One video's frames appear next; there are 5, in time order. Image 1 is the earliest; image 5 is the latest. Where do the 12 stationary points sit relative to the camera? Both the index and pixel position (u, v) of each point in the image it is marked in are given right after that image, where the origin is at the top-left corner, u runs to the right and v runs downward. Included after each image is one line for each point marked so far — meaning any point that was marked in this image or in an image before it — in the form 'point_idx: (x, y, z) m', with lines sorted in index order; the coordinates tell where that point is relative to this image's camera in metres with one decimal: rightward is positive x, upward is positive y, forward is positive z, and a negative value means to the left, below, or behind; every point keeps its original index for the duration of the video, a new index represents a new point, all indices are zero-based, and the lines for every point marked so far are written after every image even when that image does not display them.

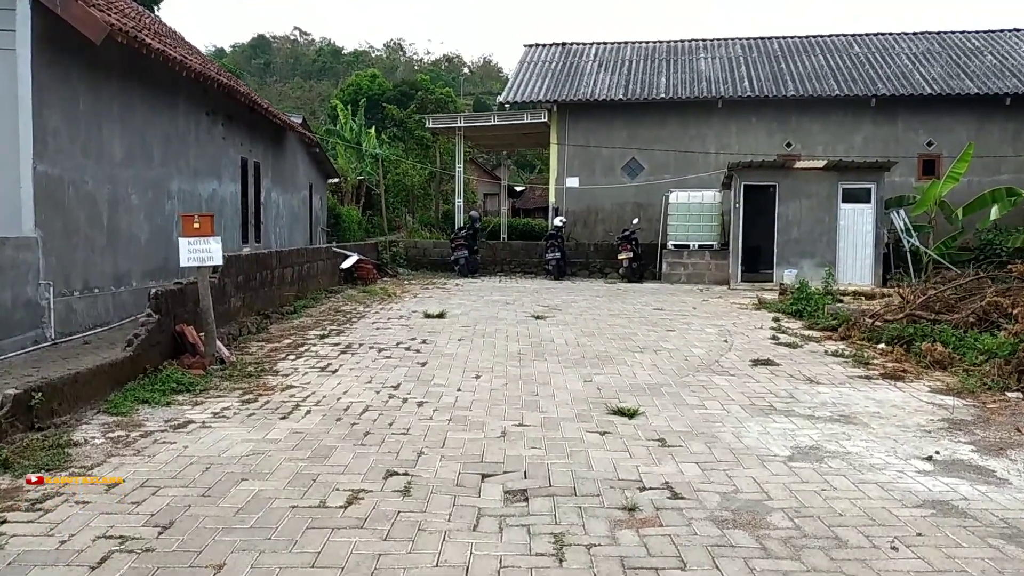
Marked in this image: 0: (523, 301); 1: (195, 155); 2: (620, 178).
0: (+0.1, -0.1, +9.7) m
1: (-4.2, +1.8, +10.8) m
2: (+2.1, +2.2, +16.3) m
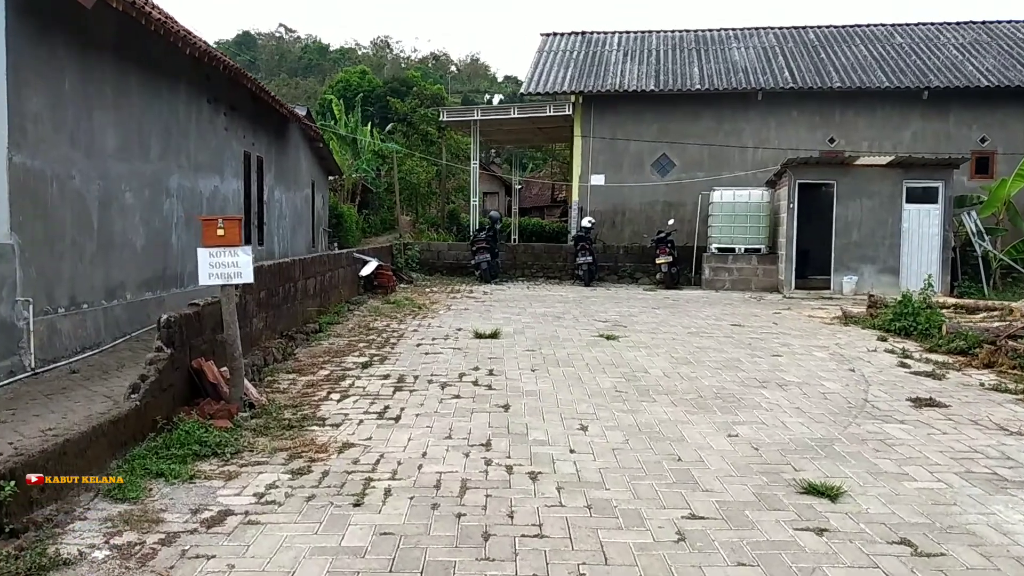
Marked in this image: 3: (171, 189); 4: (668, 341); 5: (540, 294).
0: (+0.6, -0.3, +8.5) m
1: (-3.7, +1.6, +9.5) m
2: (+2.5, +2.1, +15.1) m
3: (-3.6, +1.1, +8.7) m
4: (+1.3, -0.4, +6.7) m
5: (+0.4, -0.1, +11.1) m
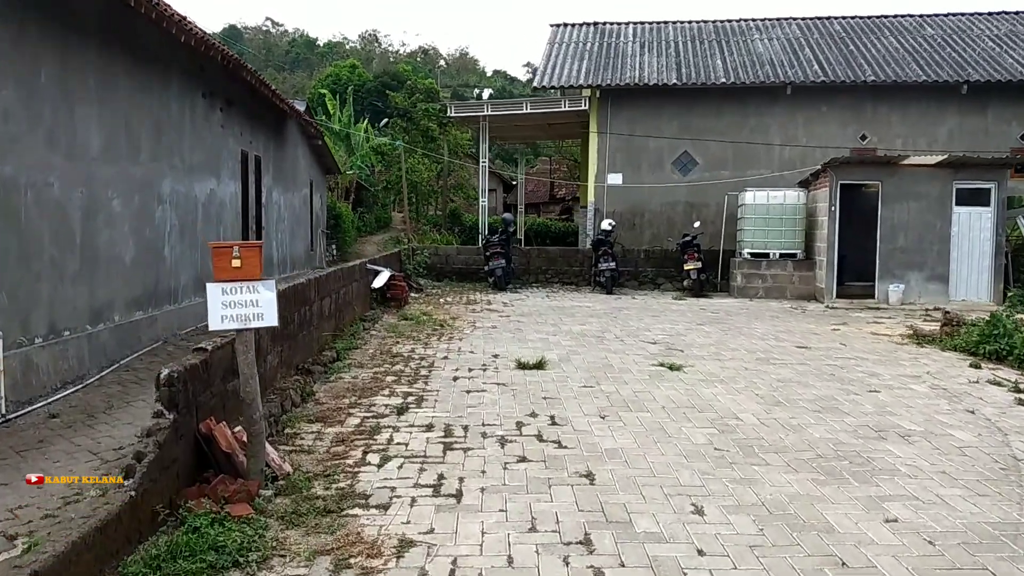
0: (+1.0, -0.4, +7.7) m
1: (-3.4, +1.5, +8.5) m
2: (+2.8, +2.0, +14.3) m
3: (-3.3, +0.9, +7.8) m
4: (+1.6, -0.6, +5.8) m
5: (+0.6, -0.2, +10.2) m
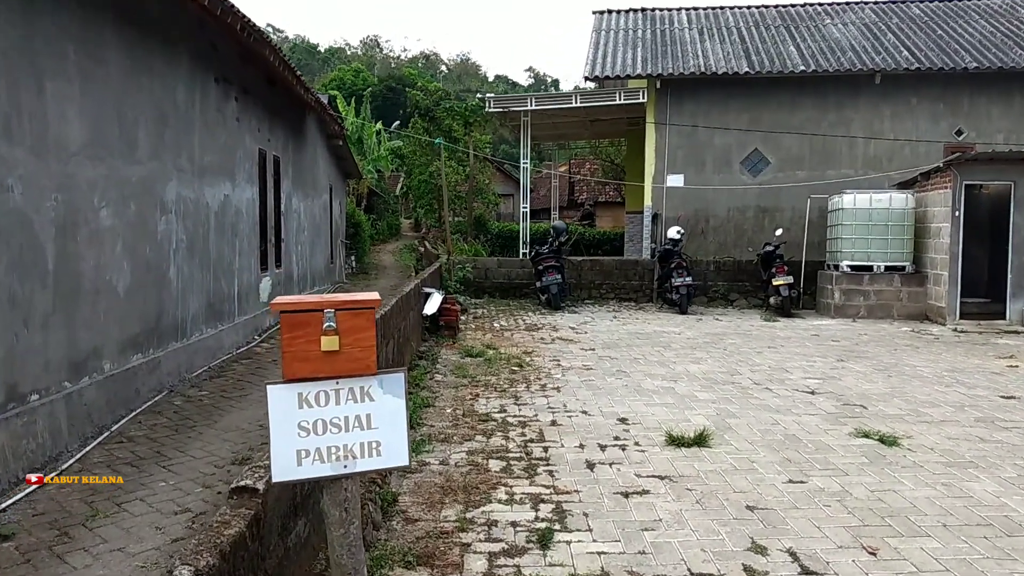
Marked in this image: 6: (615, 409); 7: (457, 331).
0: (+1.7, -0.6, +6.0) m
1: (-2.6, +1.2, +6.9) m
2: (+3.5, +1.7, +12.6) m
3: (-2.6, +0.6, +6.1) m
4: (+2.4, -0.8, +4.1) m
5: (+1.4, -0.5, +8.5) m
6: (+0.6, -0.7, +4.9) m
7: (-0.5, -0.4, +7.9) m
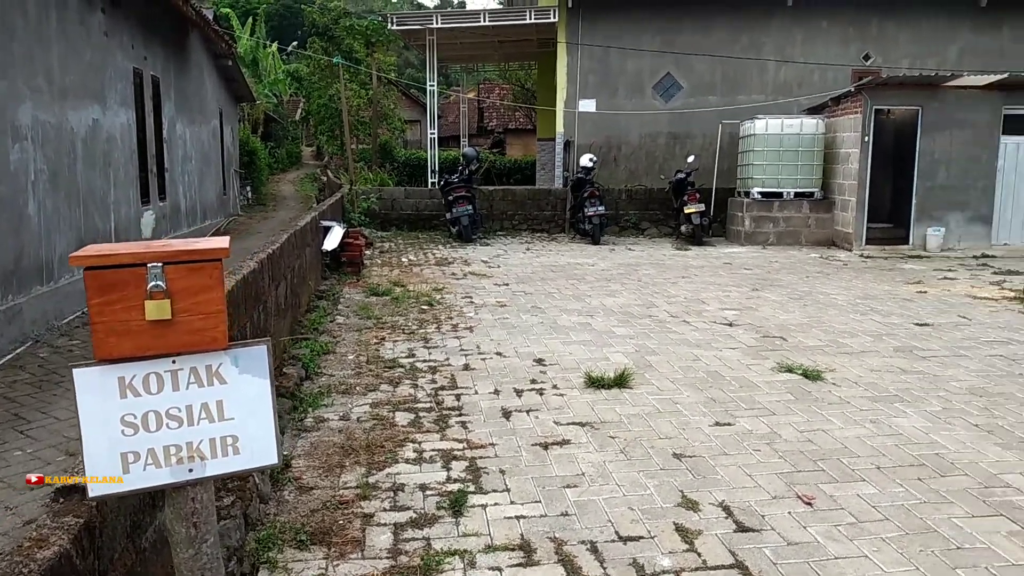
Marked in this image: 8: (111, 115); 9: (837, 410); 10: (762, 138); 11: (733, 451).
0: (+1.1, -0.1, +5.8) m
1: (-3.3, +1.7, +6.0) m
2: (+2.1, +2.8, +12.3) m
3: (-3.2, +1.0, +5.3) m
4: (+2.0, -0.5, +4.0) m
5: (+0.5, +0.3, +8.3) m
6: (+0.1, -0.3, +4.6) m
7: (-1.4, +0.2, +7.4) m
8: (-3.5, +1.5, +7.1) m
9: (+1.4, -0.5, +3.6) m
10: (+3.1, +1.9, +10.2) m
11: (+0.8, -0.6, +3.1) m
